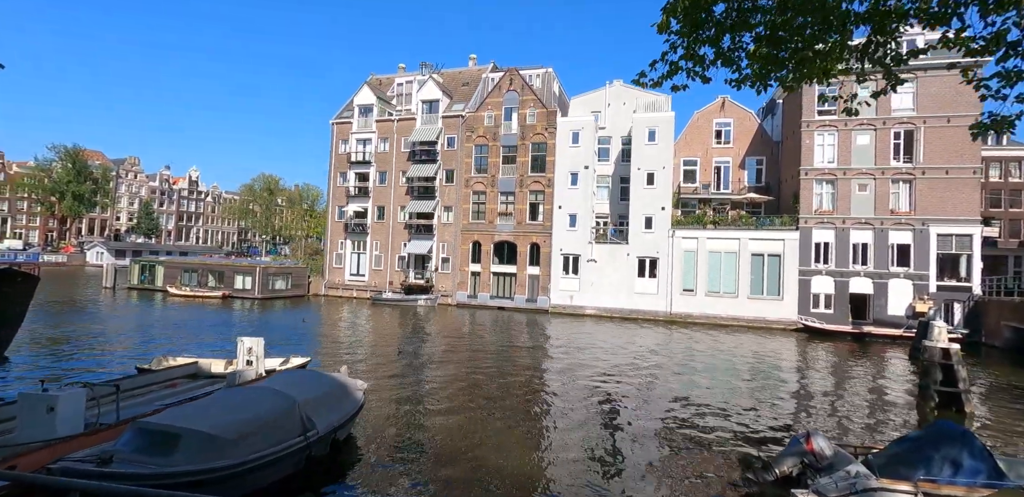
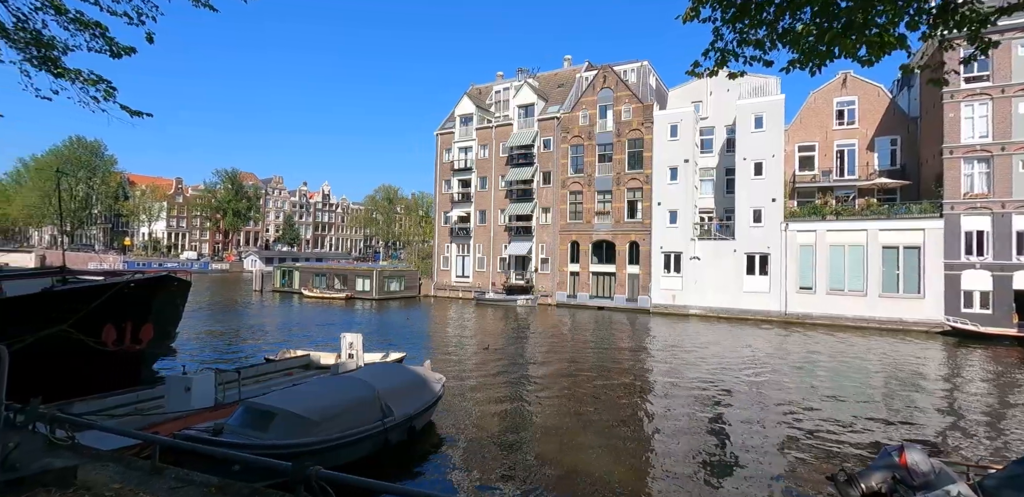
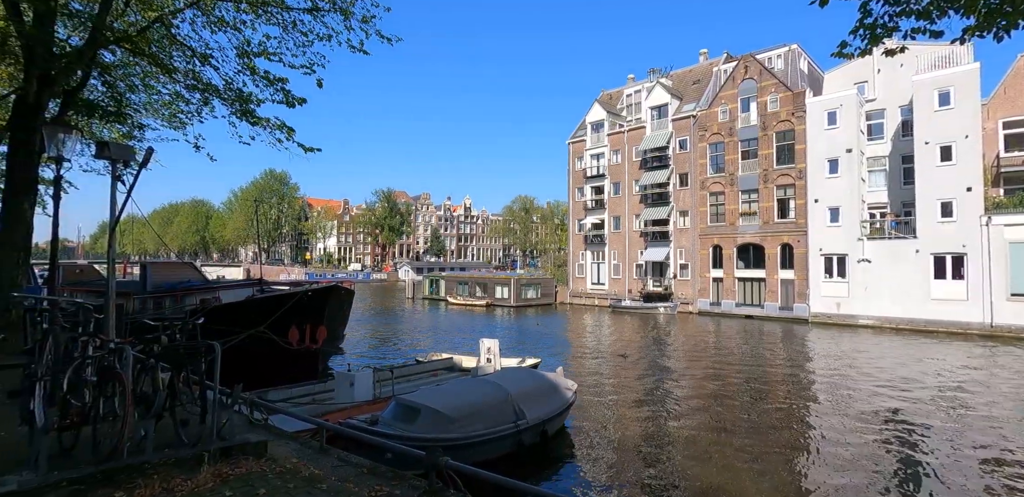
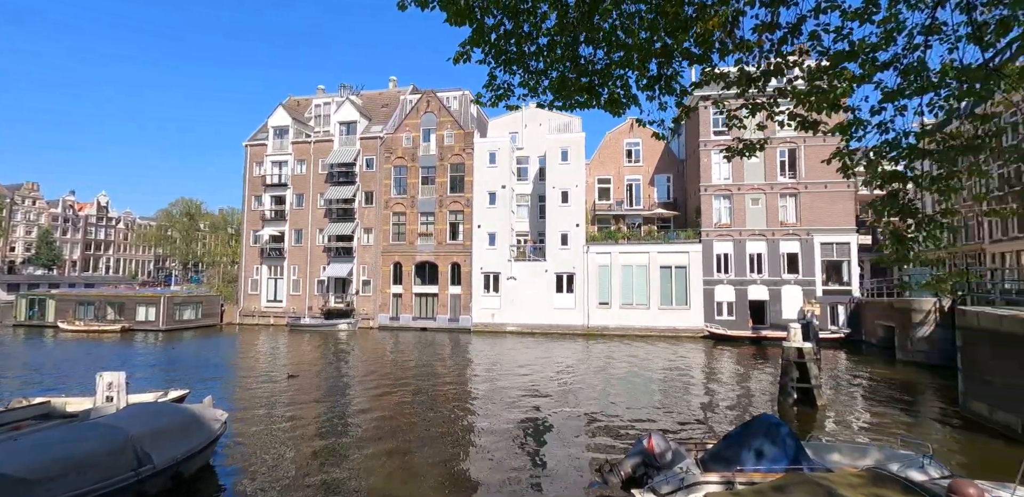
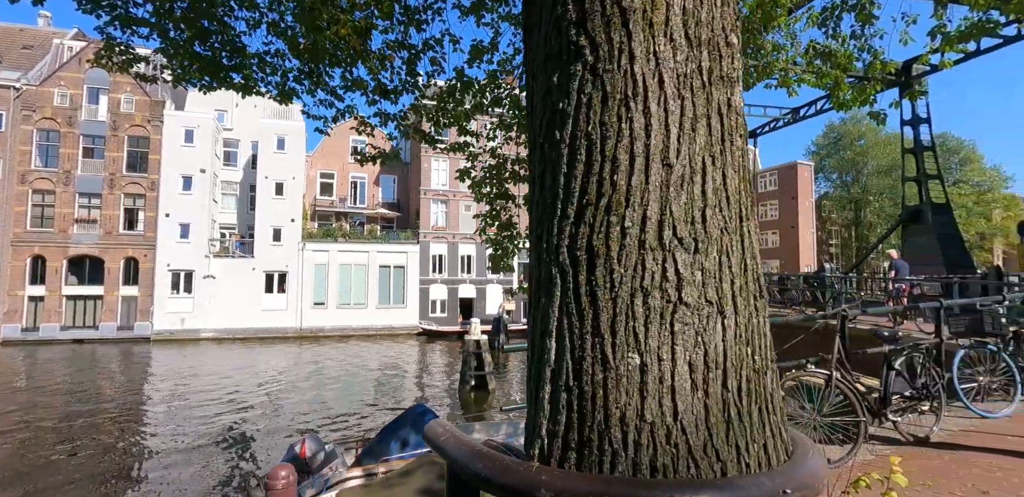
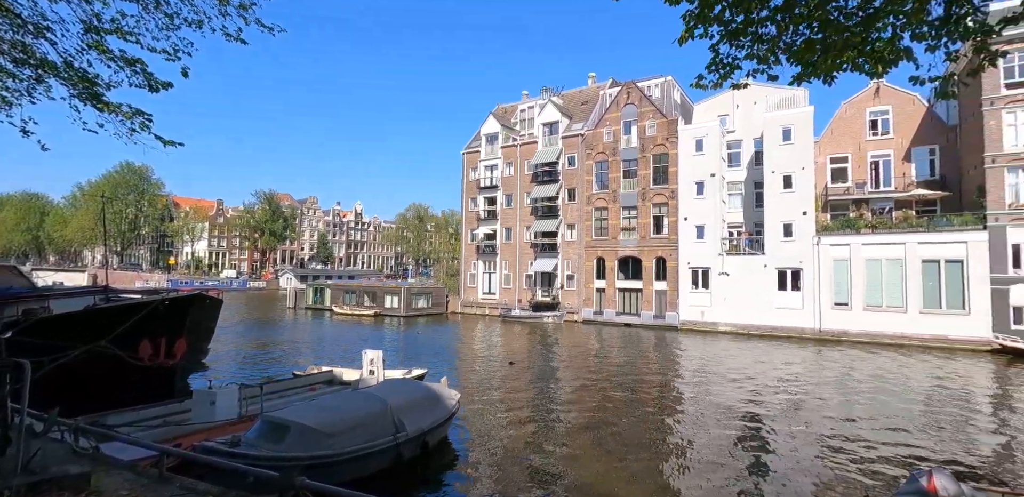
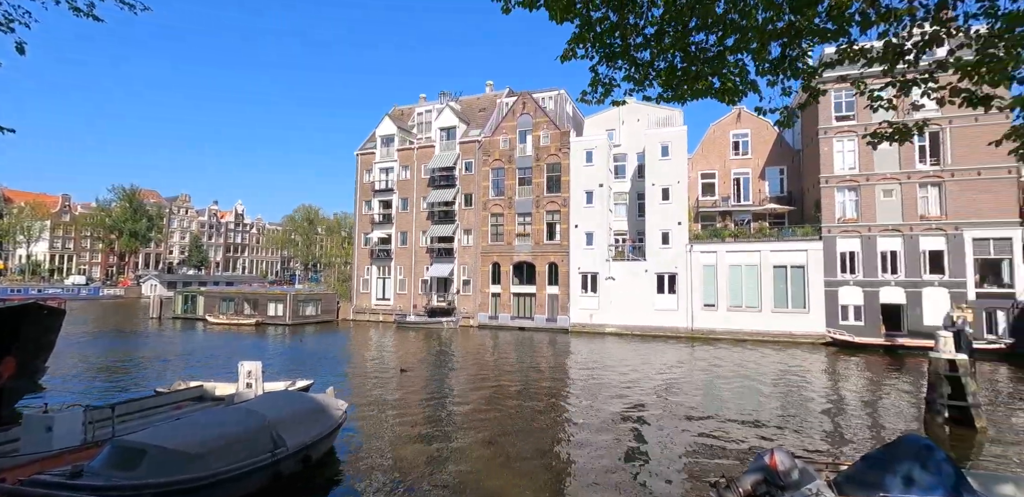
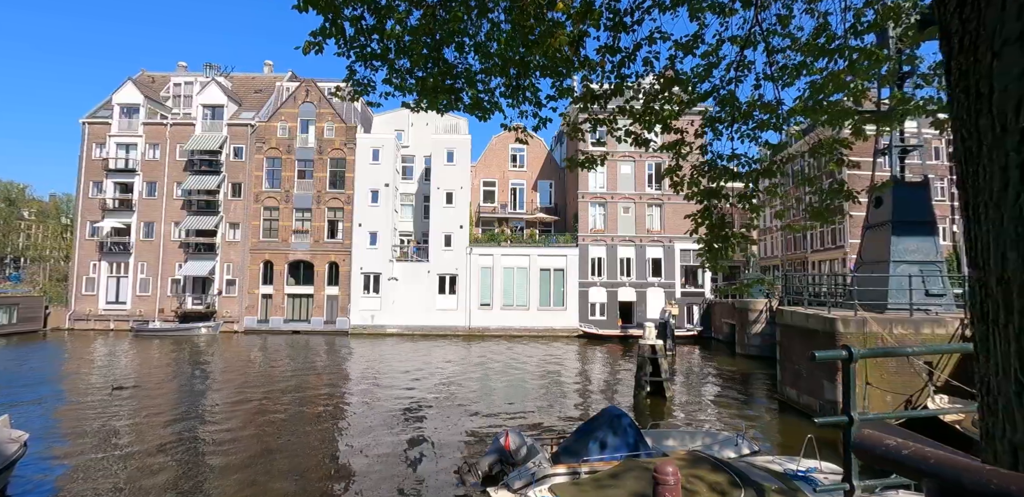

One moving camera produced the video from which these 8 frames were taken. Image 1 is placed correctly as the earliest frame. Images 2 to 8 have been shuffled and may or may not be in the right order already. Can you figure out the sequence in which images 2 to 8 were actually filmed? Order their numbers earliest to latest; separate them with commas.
2, 3, 6, 7, 4, 8, 5
